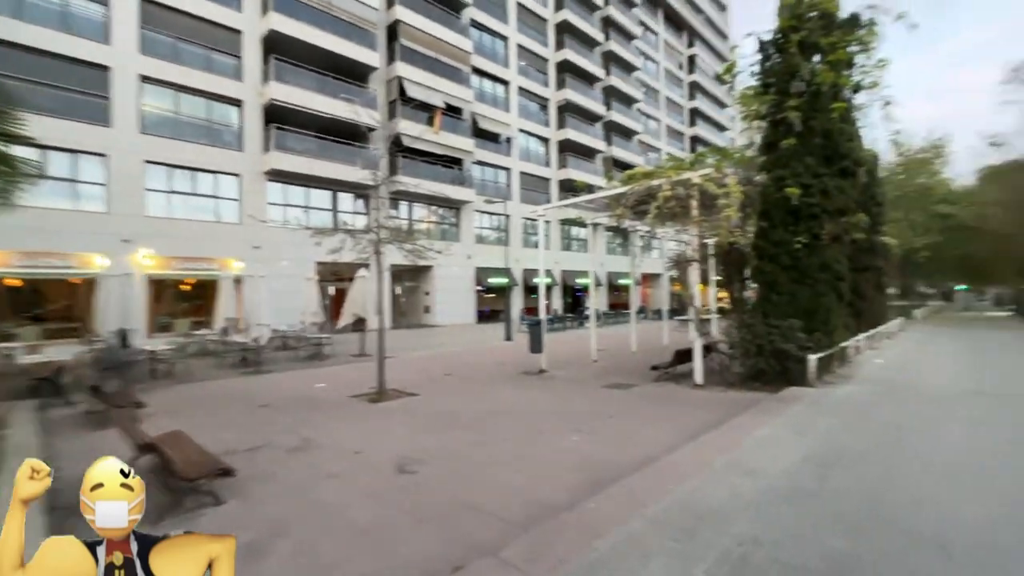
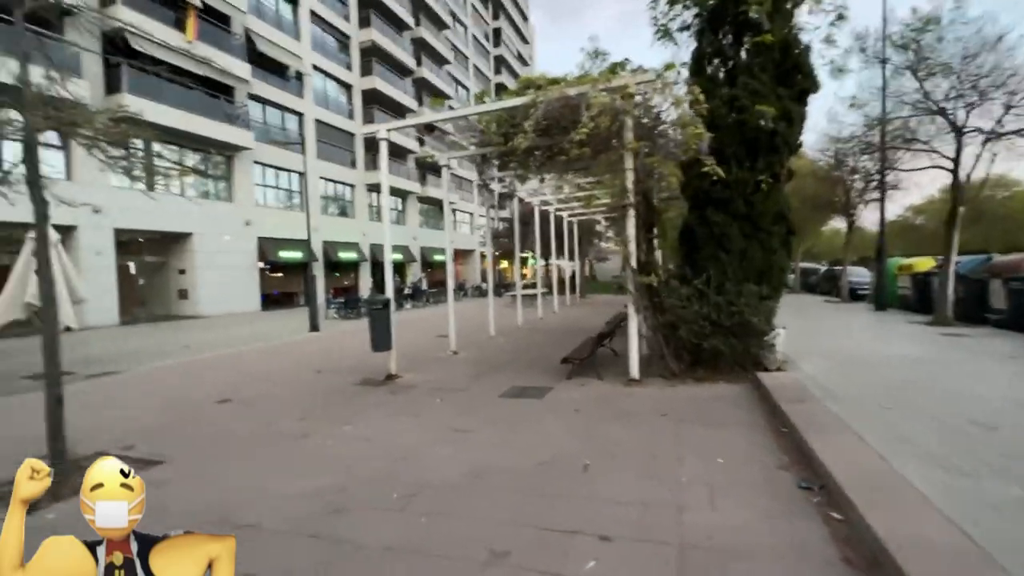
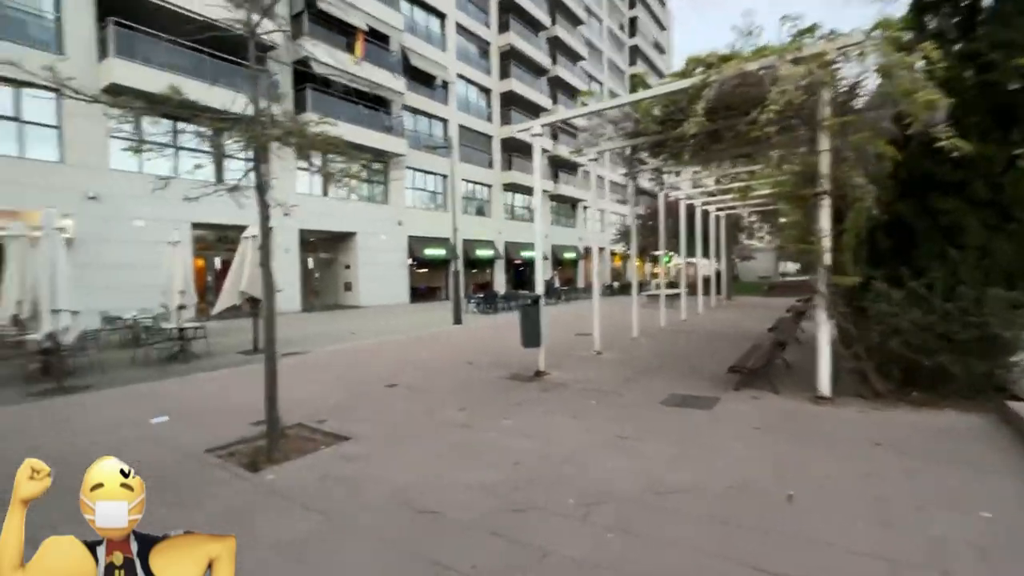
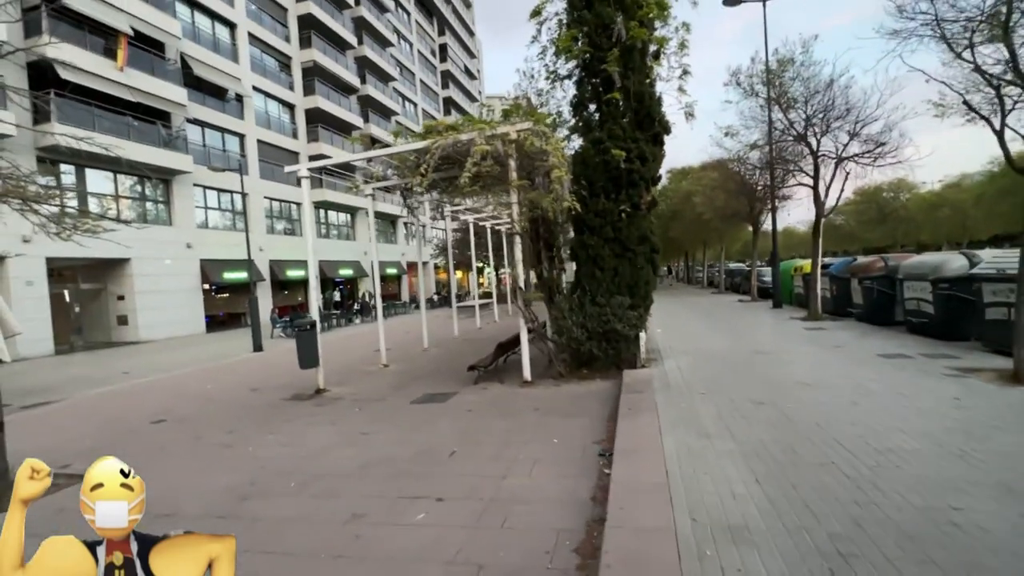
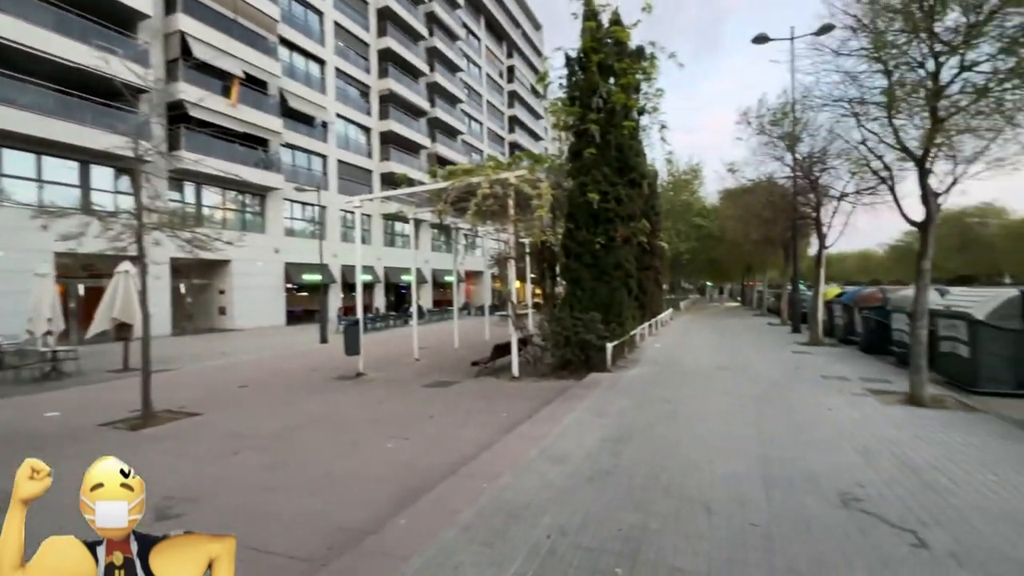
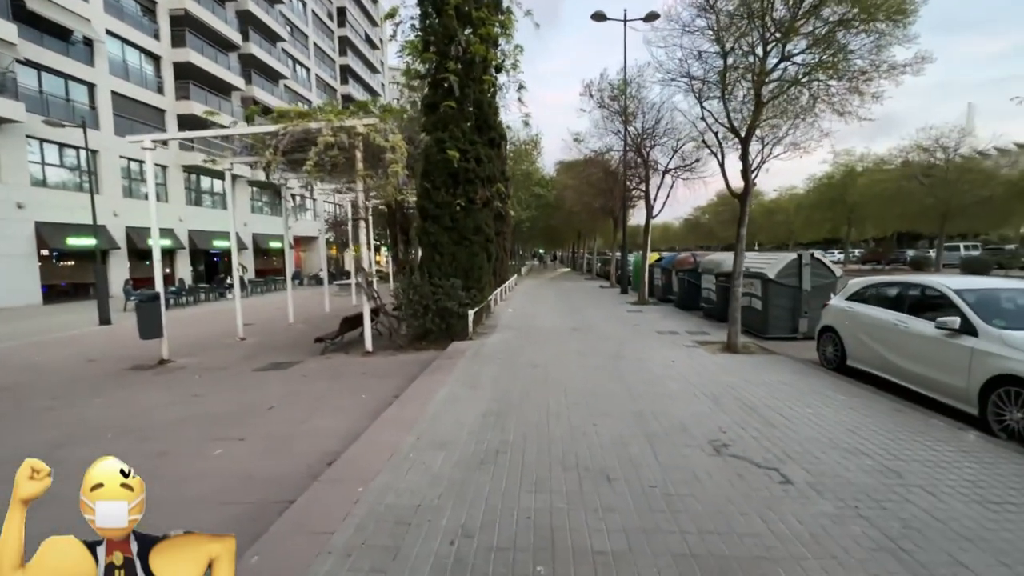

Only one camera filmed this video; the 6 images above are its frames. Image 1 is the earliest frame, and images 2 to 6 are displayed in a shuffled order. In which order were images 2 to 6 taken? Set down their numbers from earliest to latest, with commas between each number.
5, 6, 4, 2, 3
